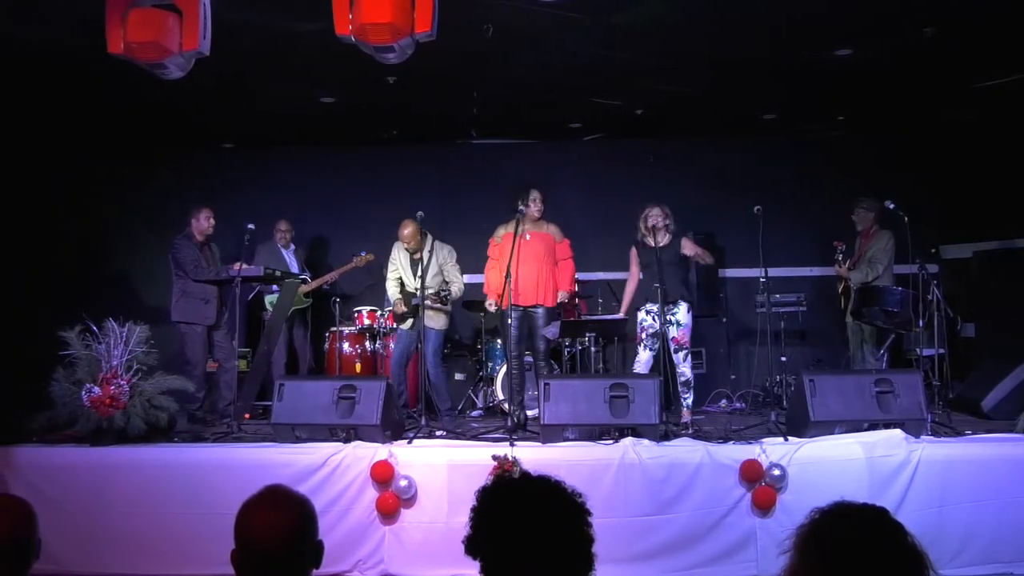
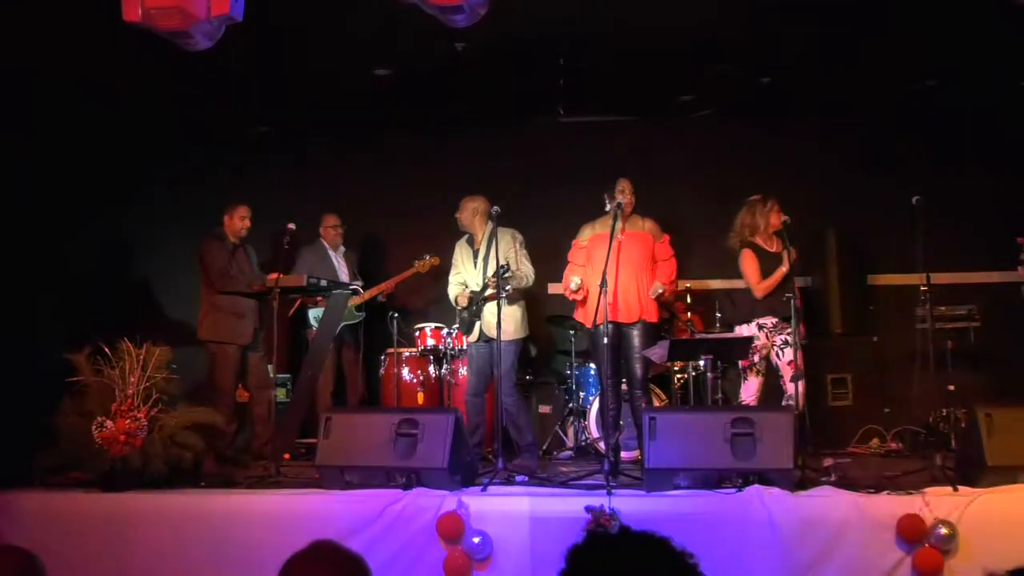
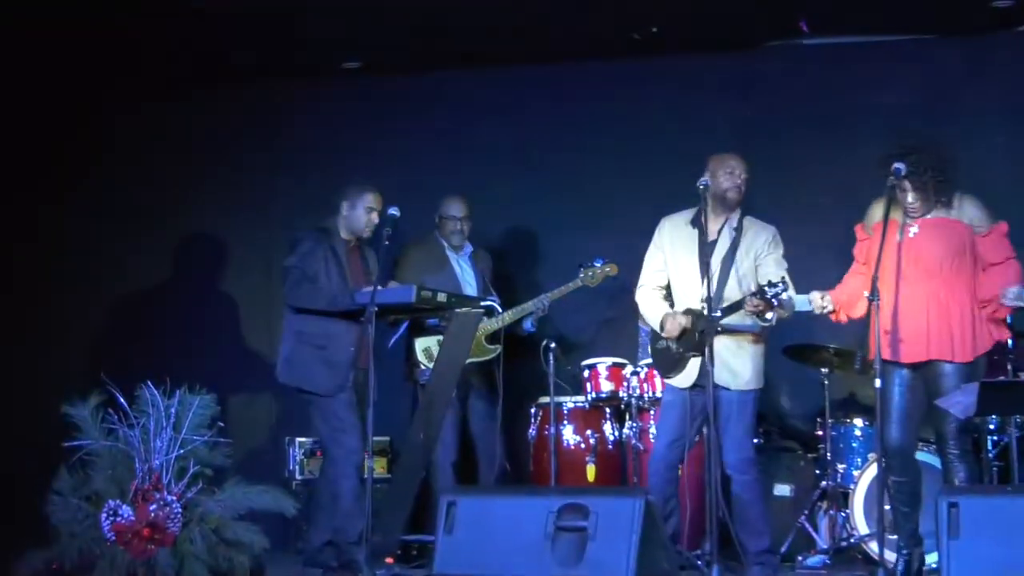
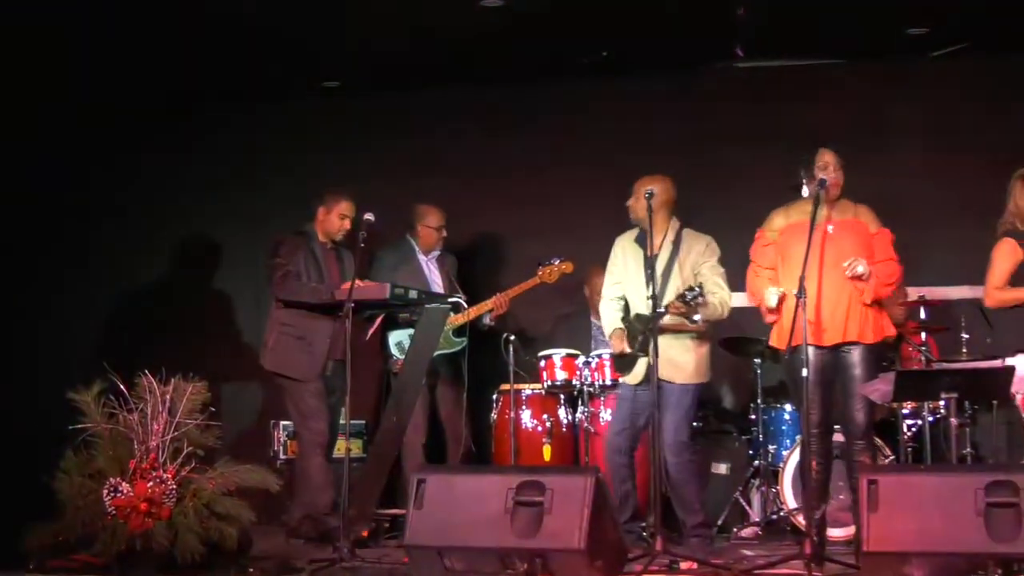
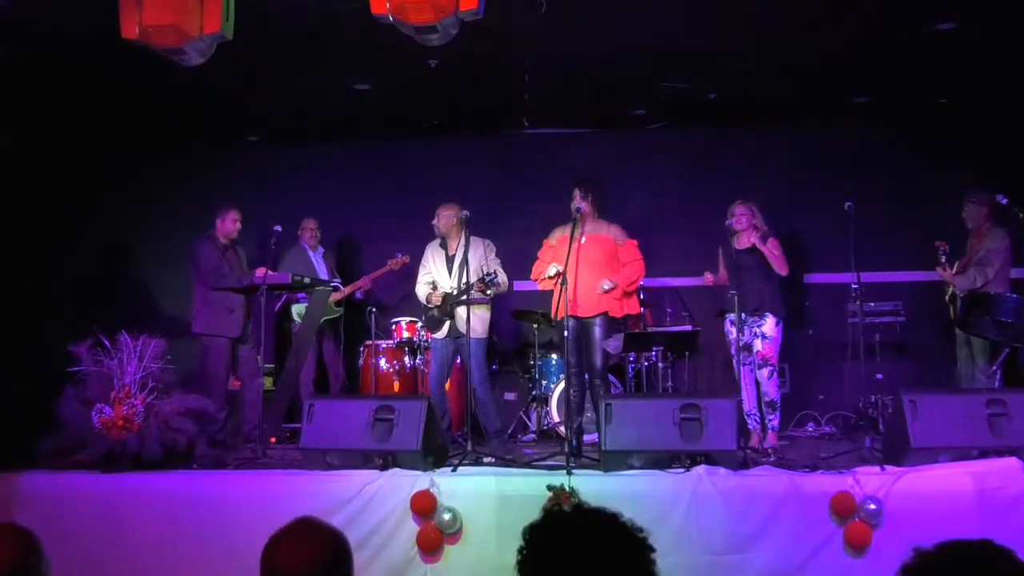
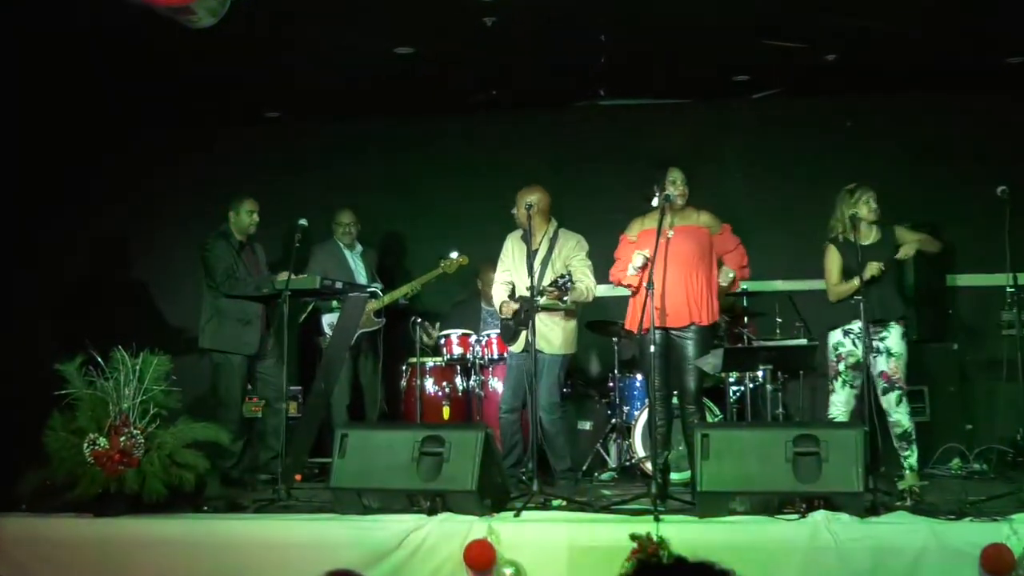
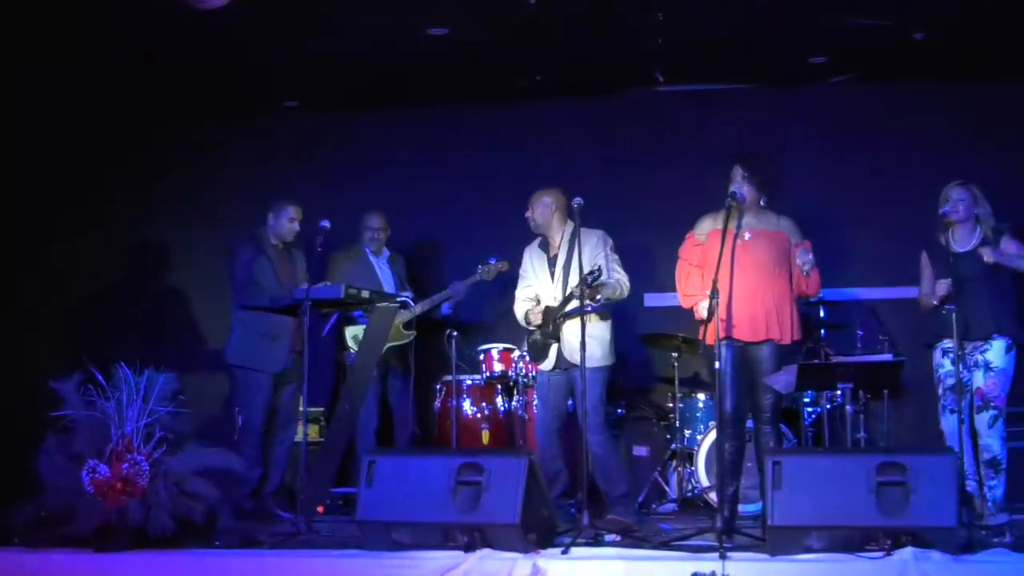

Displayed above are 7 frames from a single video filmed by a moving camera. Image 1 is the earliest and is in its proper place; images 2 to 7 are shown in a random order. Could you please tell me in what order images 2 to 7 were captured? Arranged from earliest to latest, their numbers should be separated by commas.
5, 2, 6, 7, 4, 3
